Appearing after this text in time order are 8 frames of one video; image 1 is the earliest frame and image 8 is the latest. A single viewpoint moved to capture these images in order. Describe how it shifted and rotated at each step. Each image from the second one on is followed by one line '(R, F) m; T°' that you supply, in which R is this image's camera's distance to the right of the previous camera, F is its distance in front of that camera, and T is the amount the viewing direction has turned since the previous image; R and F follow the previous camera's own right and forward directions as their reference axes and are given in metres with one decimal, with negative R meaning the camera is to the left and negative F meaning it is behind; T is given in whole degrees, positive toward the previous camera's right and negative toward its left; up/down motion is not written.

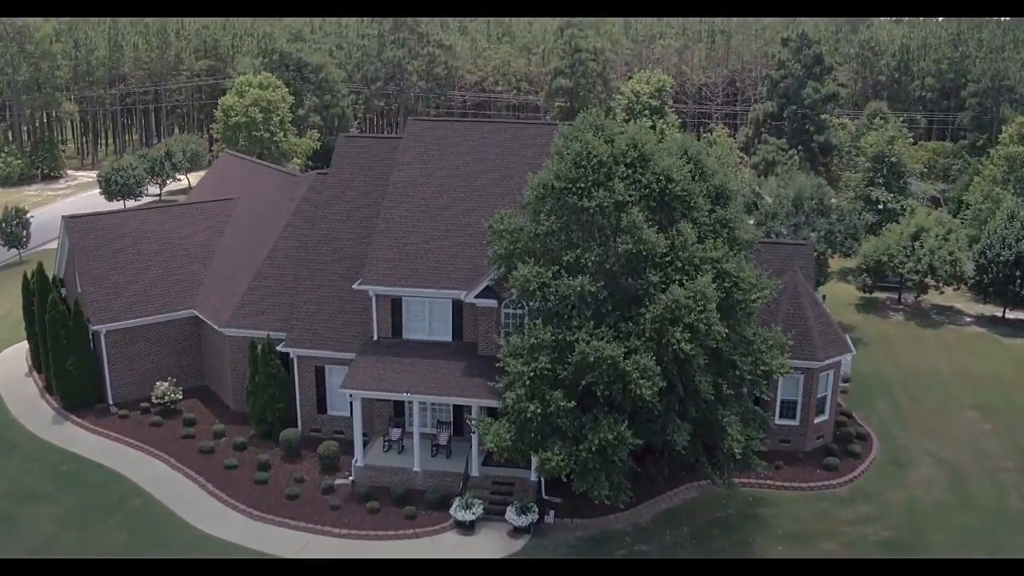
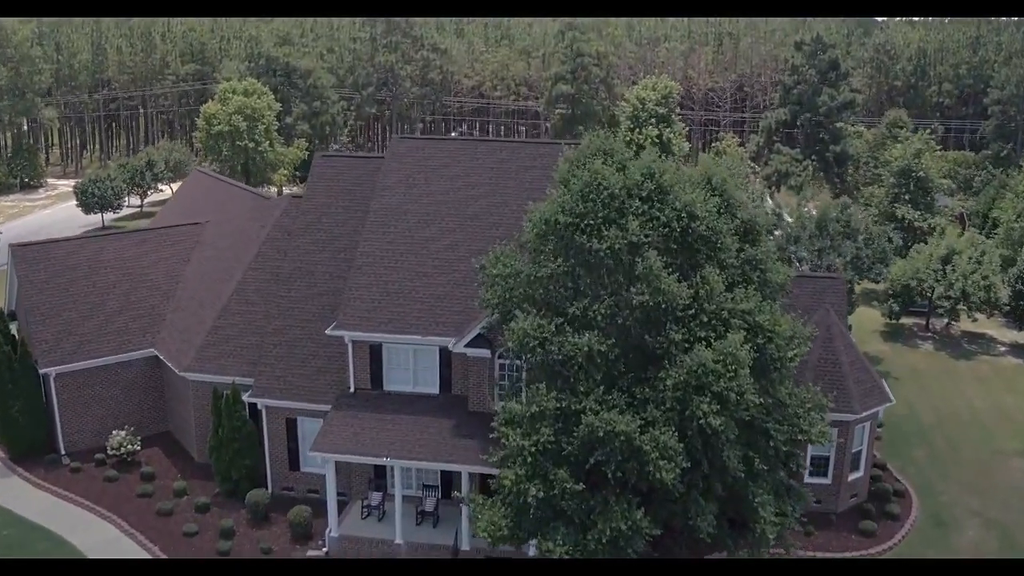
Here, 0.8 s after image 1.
(+0.1, +3.0) m; 0°
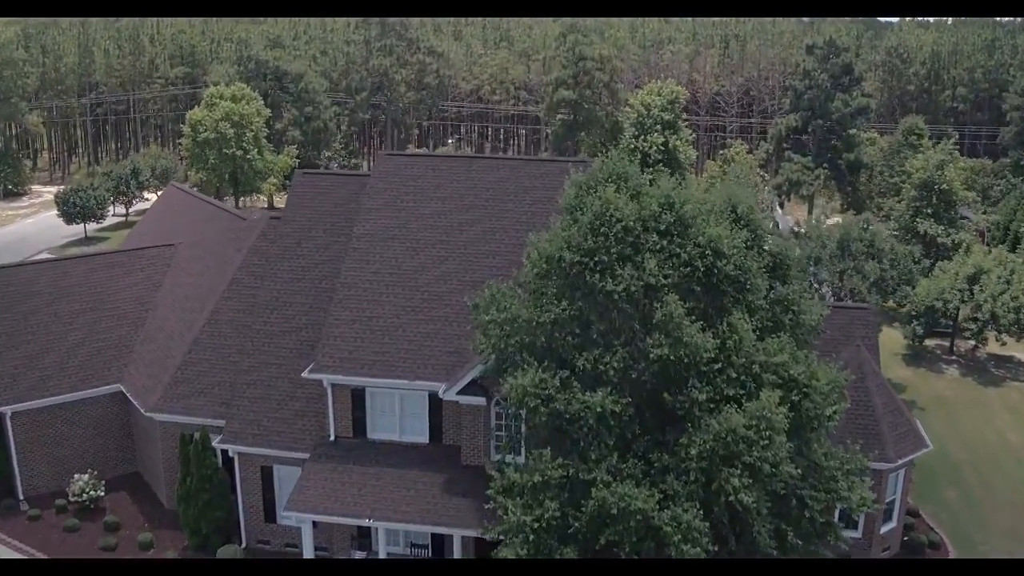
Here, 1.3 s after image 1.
(0.0, +2.2) m; 0°
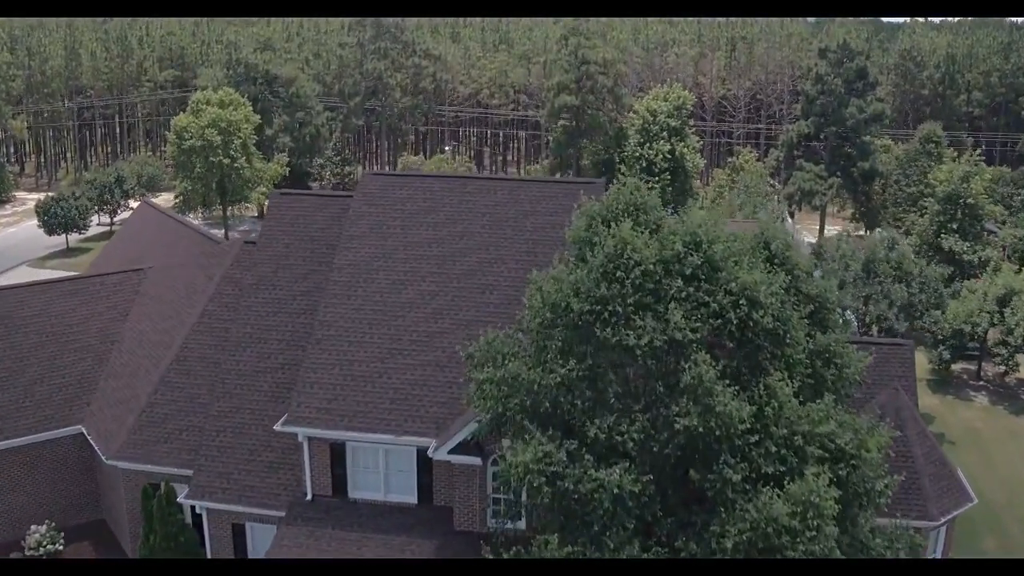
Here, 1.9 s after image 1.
(0.0, +2.2) m; 0°
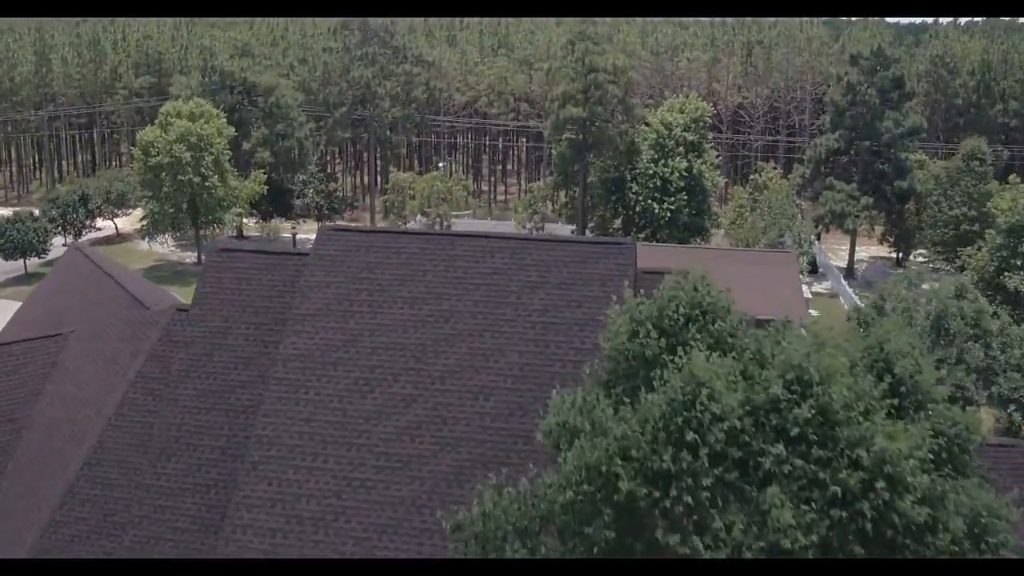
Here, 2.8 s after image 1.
(-0.1, +4.6) m; 0°
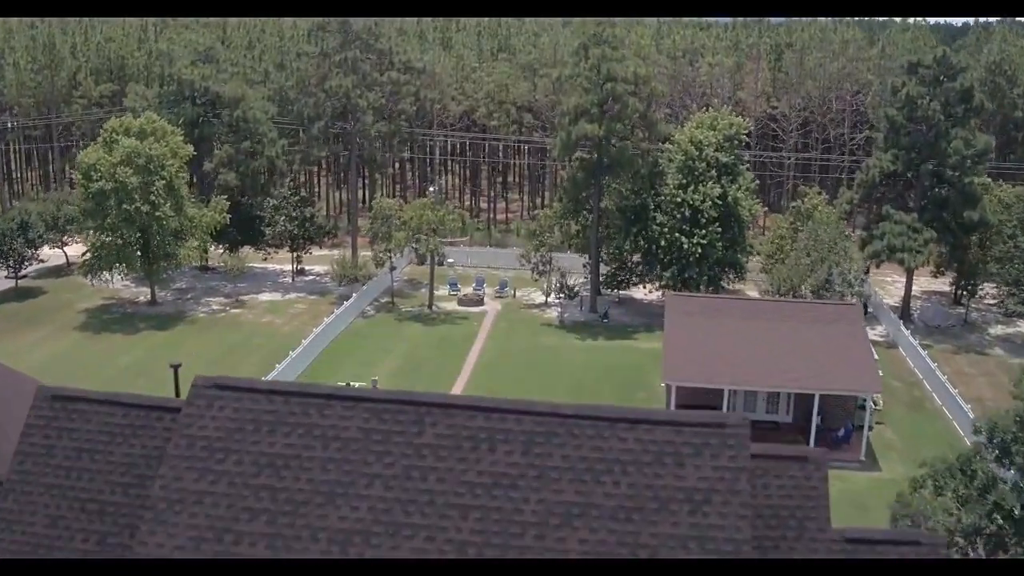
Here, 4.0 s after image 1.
(-0.2, +6.5) m; 0°
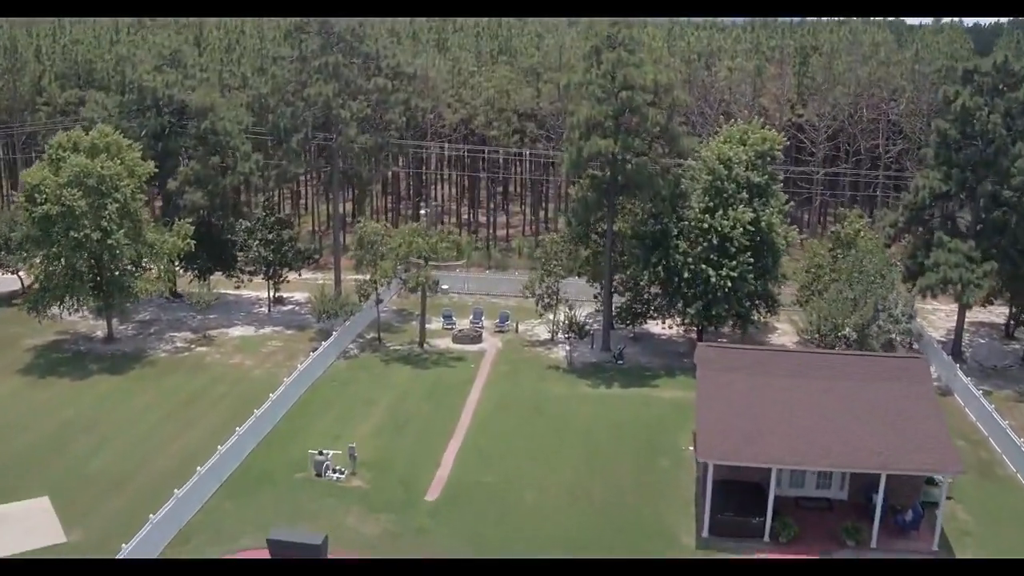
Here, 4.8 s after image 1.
(-0.1, +4.7) m; 0°
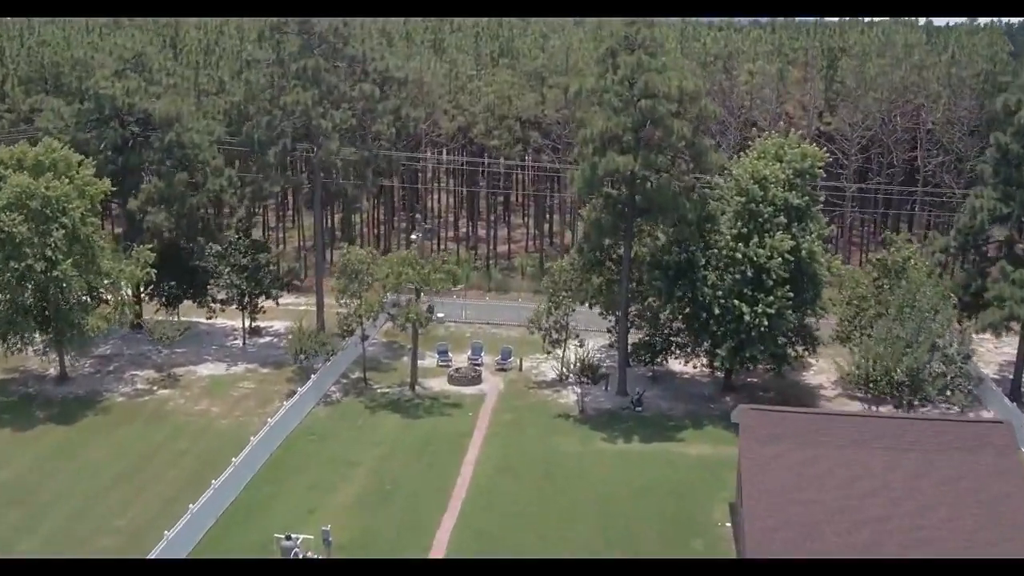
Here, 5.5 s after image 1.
(-0.2, +4.2) m; 0°
